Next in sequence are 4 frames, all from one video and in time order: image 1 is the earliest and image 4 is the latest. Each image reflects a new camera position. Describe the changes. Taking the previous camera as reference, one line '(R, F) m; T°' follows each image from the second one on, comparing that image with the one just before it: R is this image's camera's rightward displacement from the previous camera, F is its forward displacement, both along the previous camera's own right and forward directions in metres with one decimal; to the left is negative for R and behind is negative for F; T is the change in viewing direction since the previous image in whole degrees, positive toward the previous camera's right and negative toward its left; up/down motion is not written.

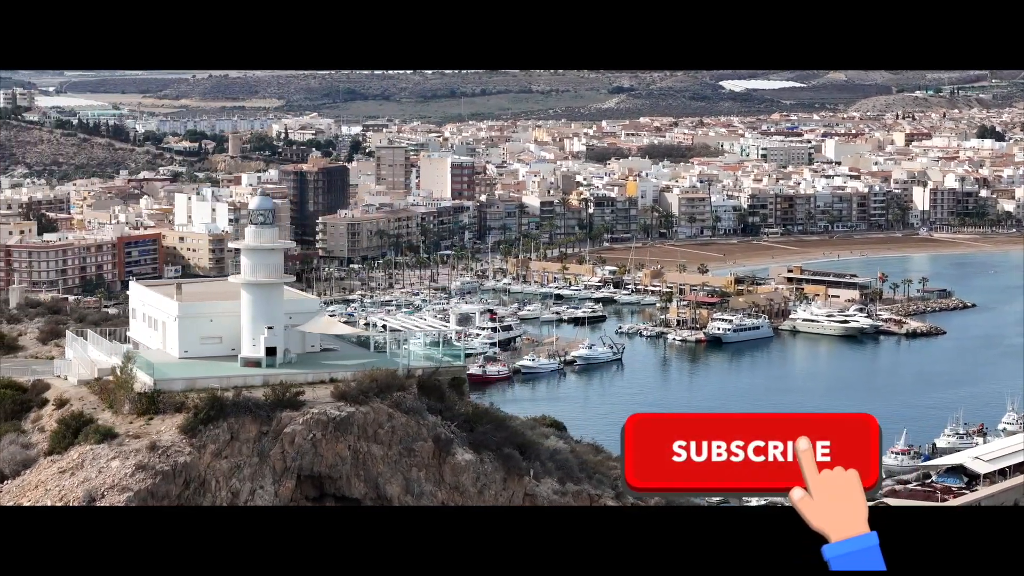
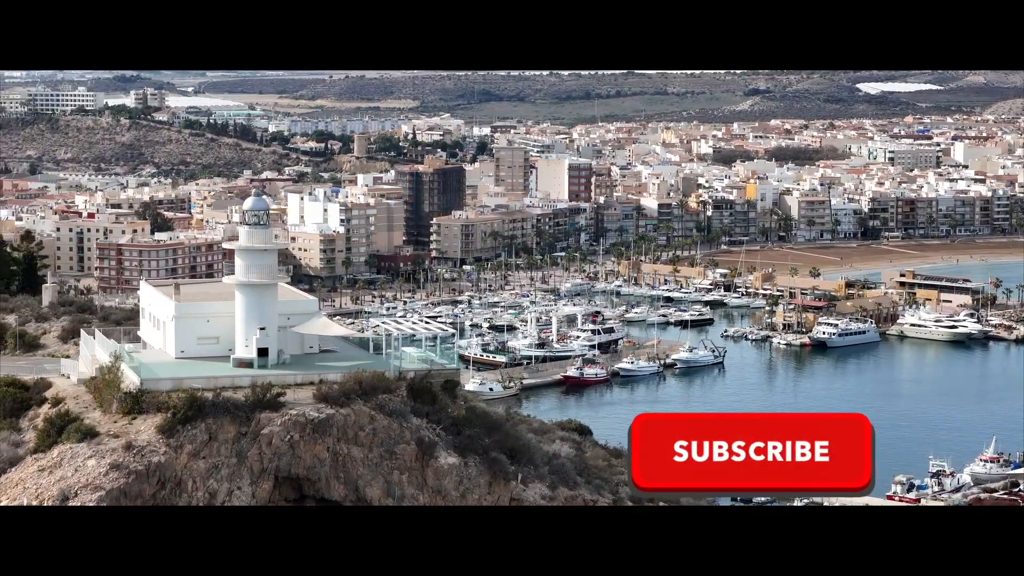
(+0.5, +0.1) m; -4°
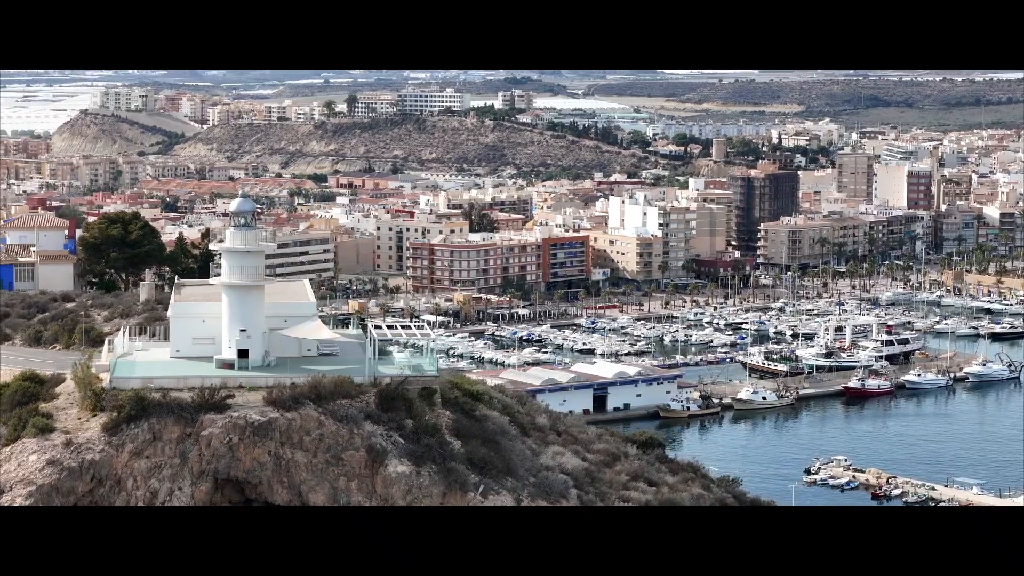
(+1.3, +0.3) m; -10°
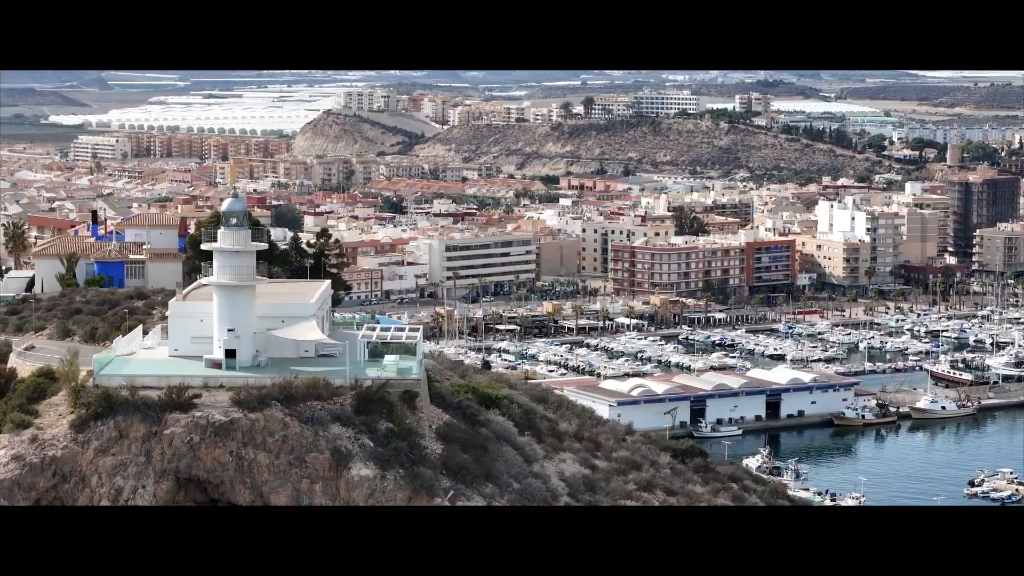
(+0.9, +0.1) m; -7°
